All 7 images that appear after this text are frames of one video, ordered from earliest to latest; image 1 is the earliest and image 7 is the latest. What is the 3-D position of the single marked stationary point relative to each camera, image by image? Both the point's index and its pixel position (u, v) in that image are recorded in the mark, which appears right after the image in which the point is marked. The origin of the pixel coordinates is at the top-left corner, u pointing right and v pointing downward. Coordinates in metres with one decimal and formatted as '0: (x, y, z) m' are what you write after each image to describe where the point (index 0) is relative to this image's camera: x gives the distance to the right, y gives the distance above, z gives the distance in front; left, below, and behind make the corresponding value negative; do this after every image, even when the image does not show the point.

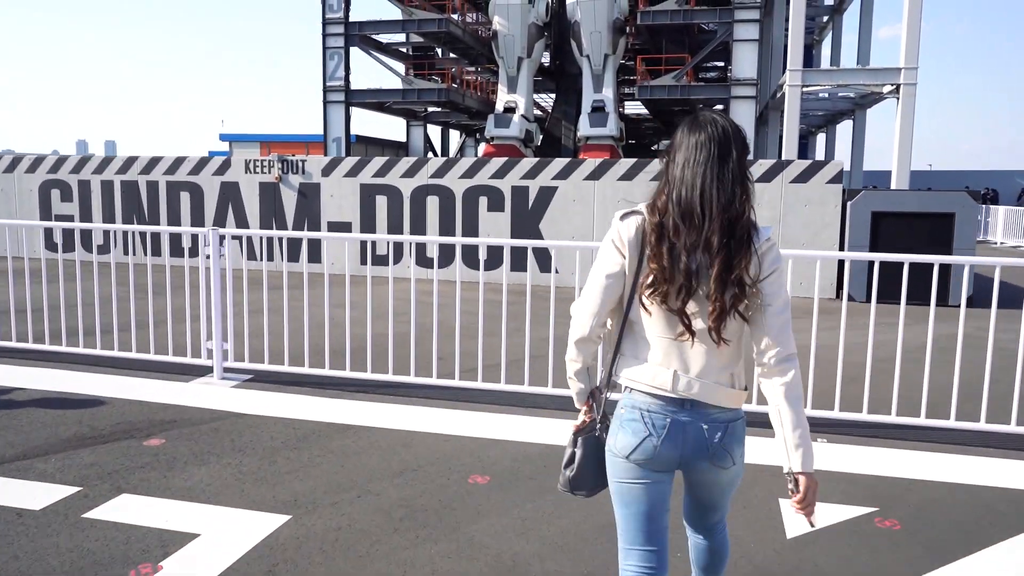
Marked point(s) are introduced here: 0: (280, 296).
0: (-3.1, -0.1, +10.7) m
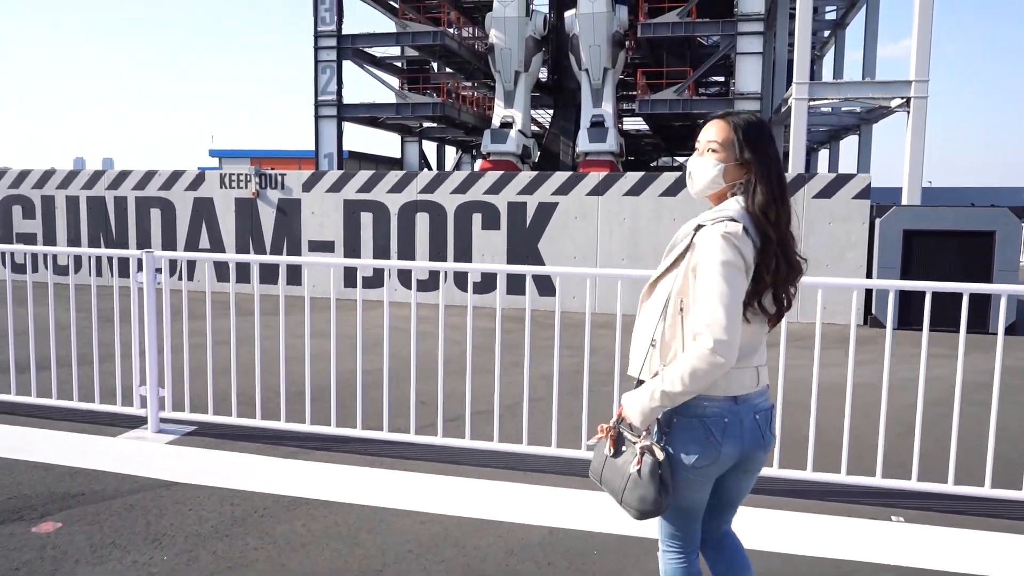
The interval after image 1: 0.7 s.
0: (-3.1, -0.4, +9.7) m
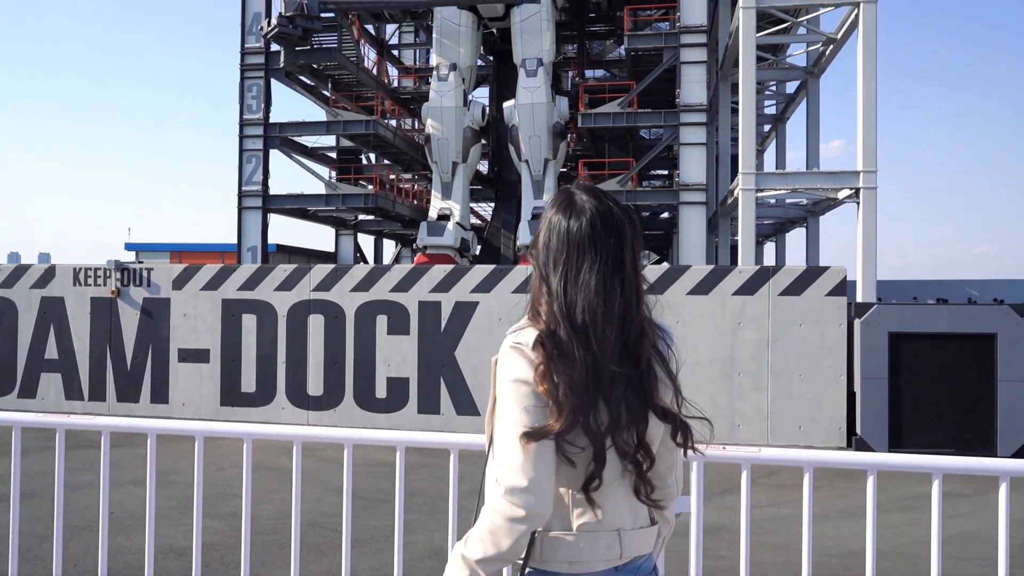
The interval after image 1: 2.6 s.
0: (-4.1, -1.6, +7.4) m
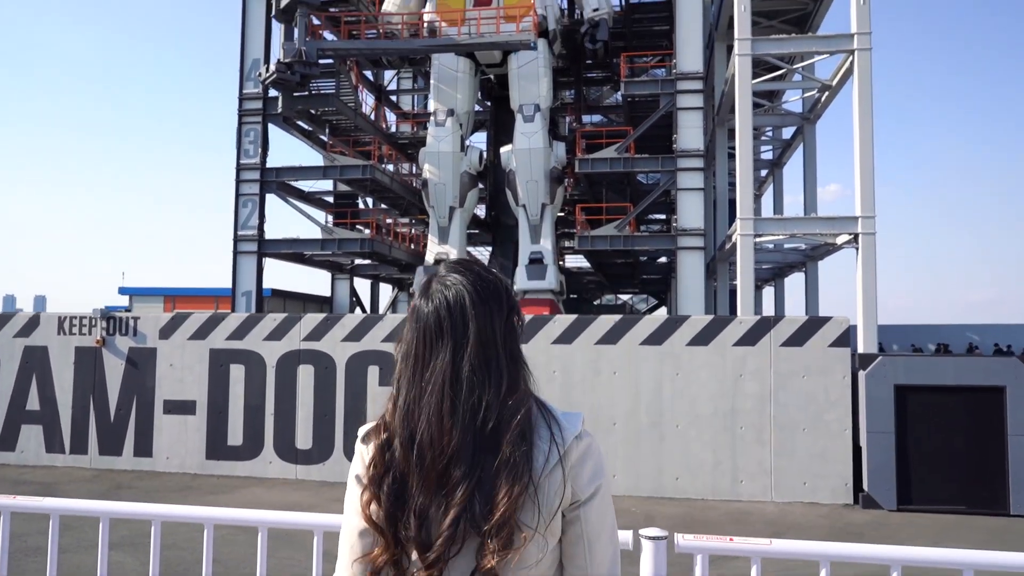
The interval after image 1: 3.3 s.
0: (-4.1, -2.1, +7.0) m
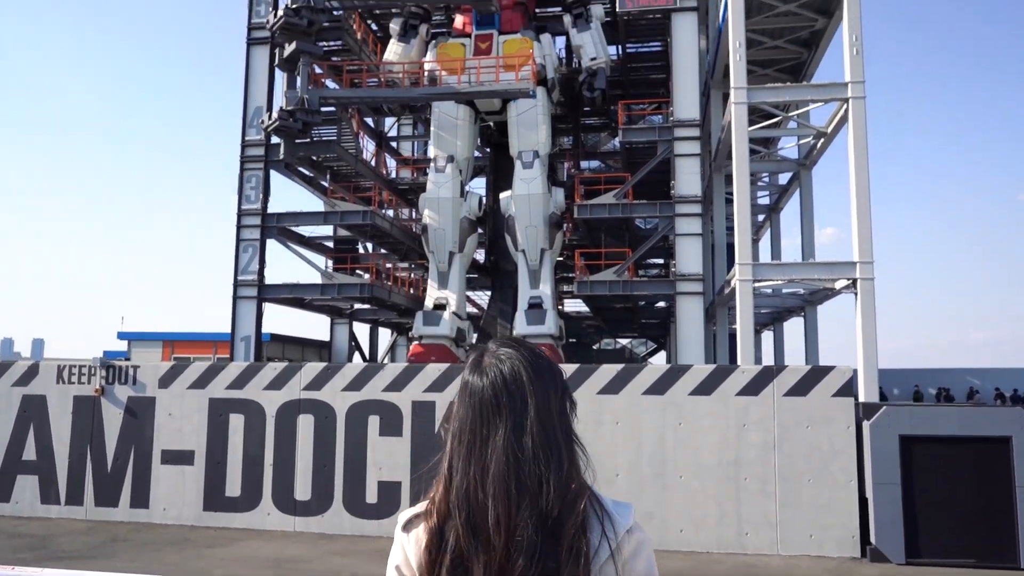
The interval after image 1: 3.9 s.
0: (-4.1, -2.5, +6.9) m
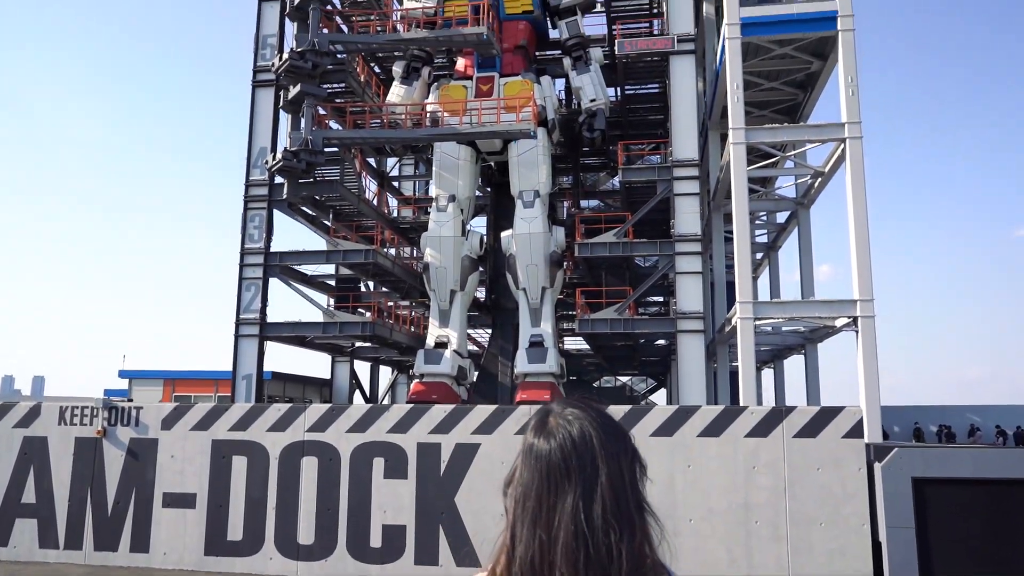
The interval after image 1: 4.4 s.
0: (-4.0, -2.9, +6.8) m
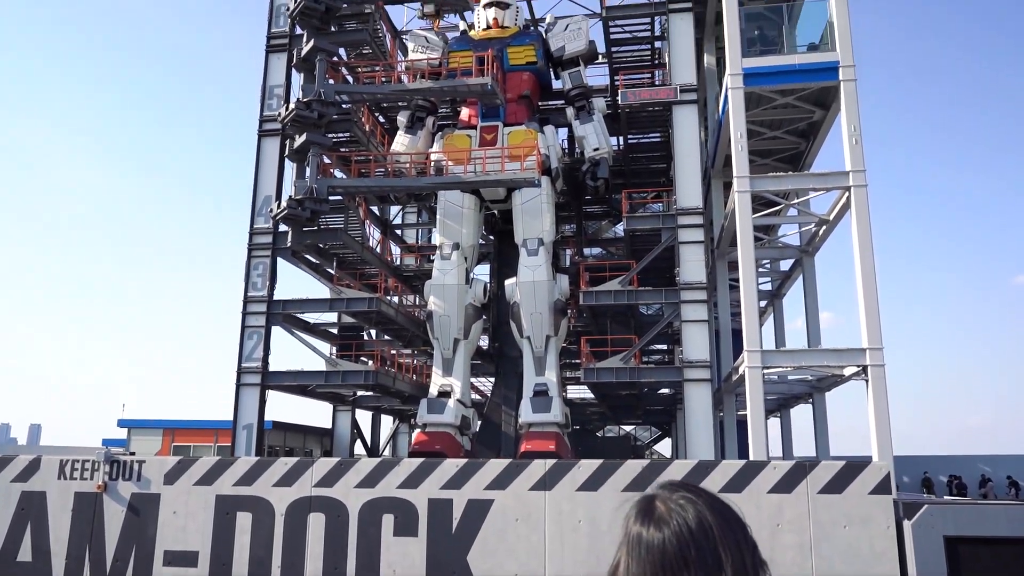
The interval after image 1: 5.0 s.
0: (-3.9, -3.3, +6.4) m
